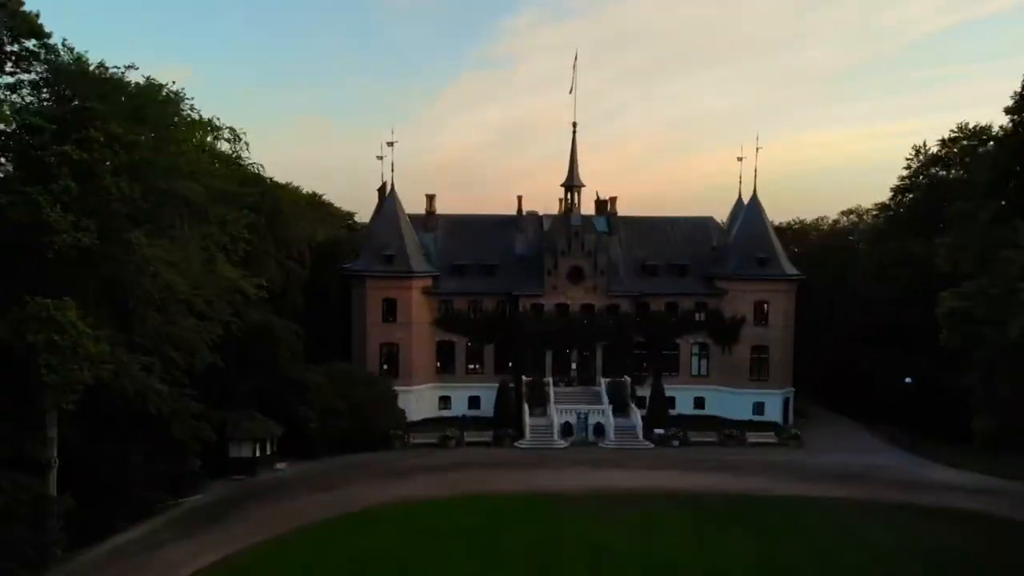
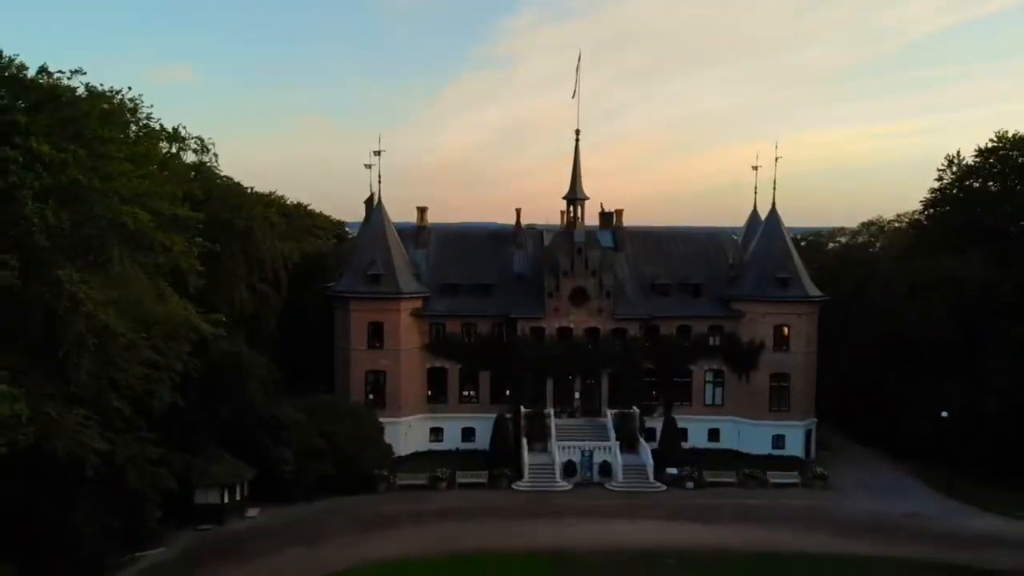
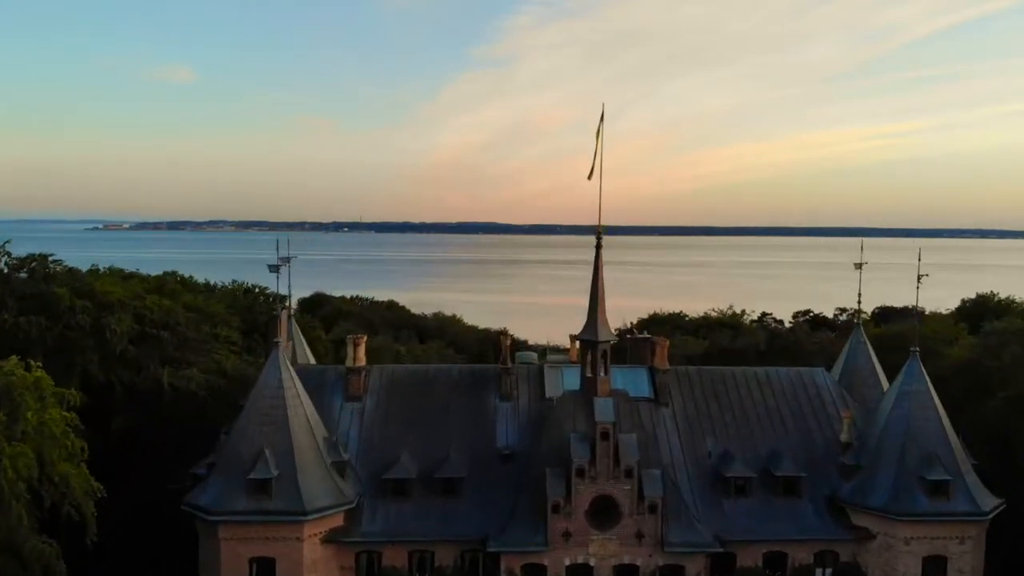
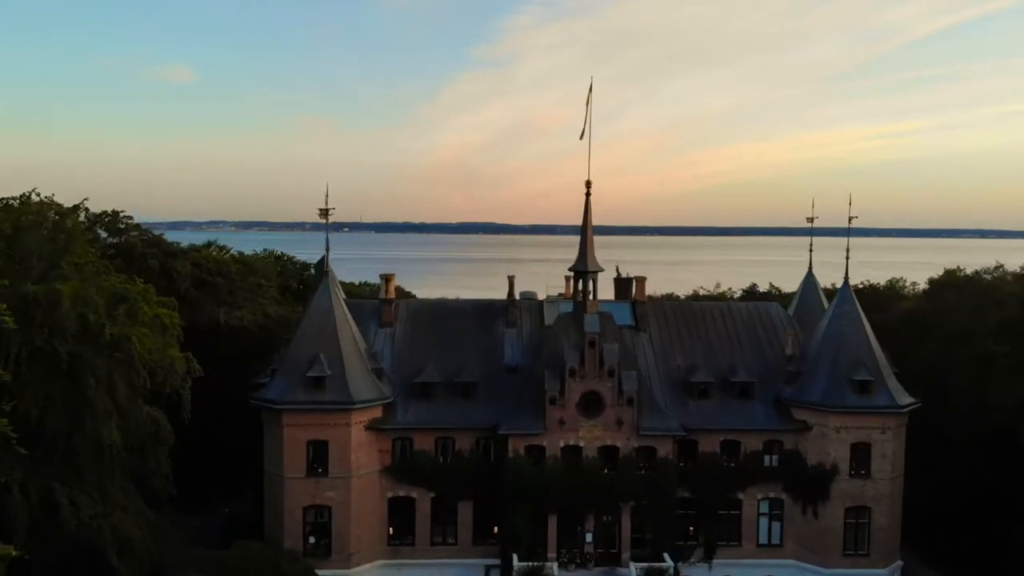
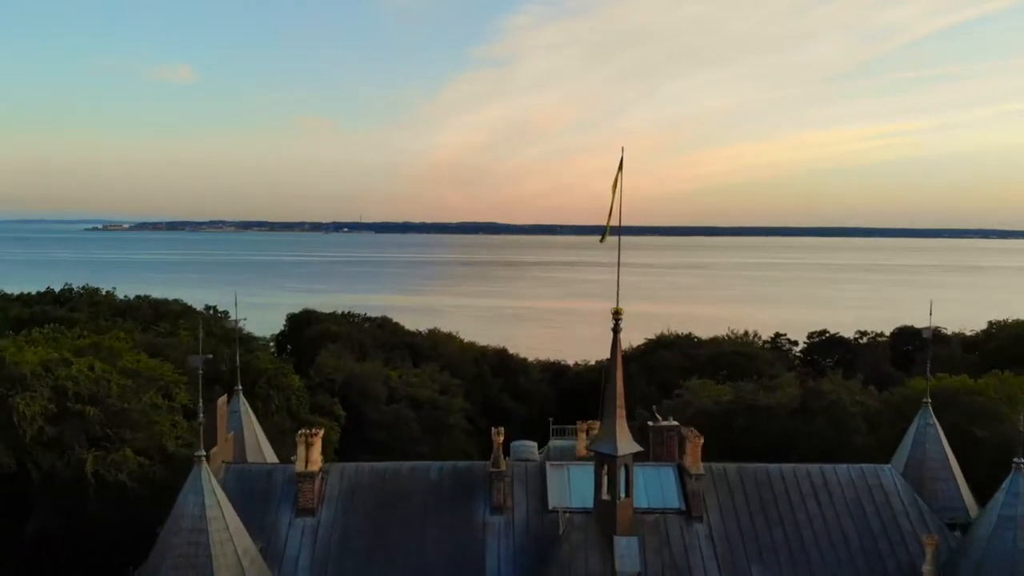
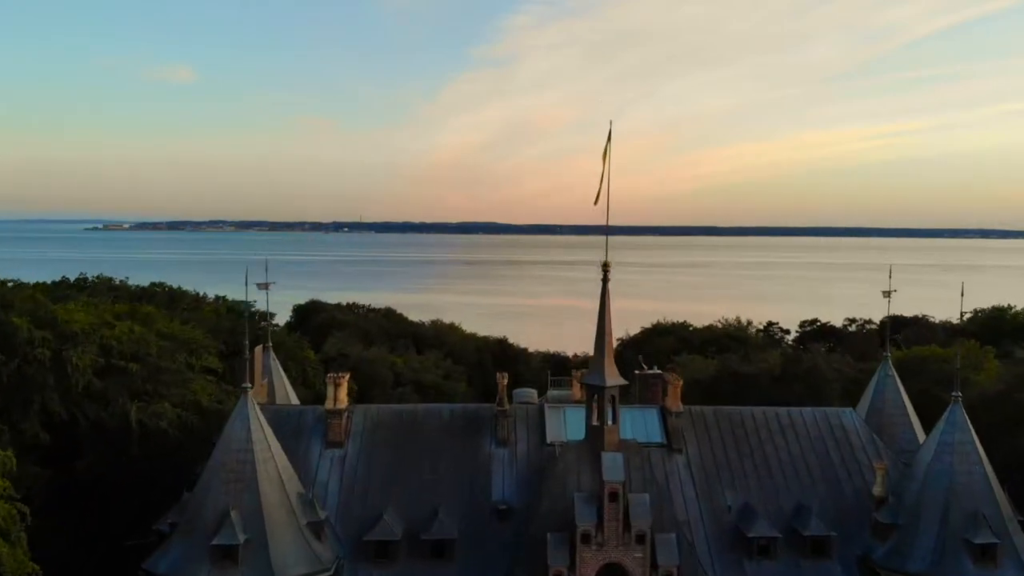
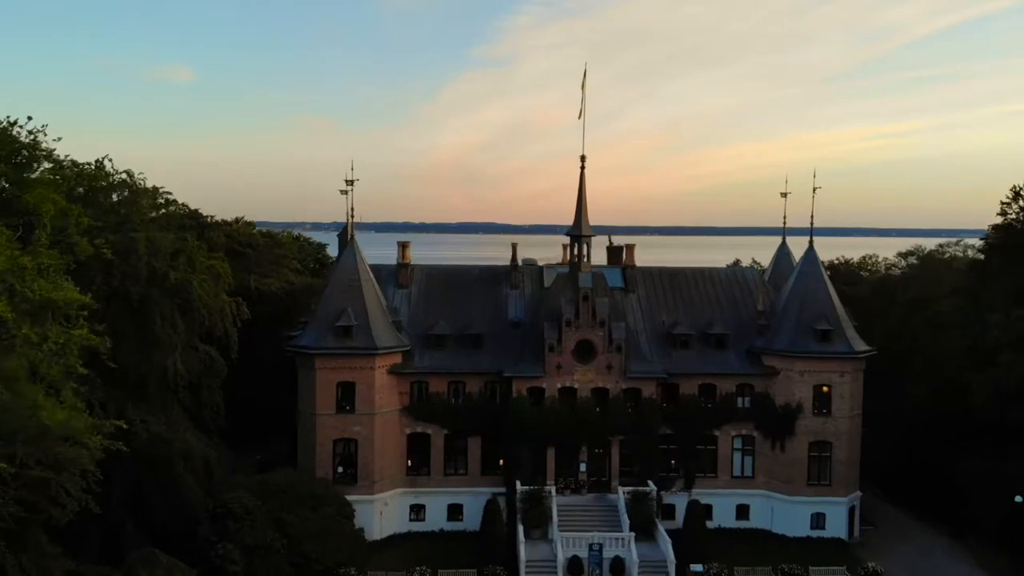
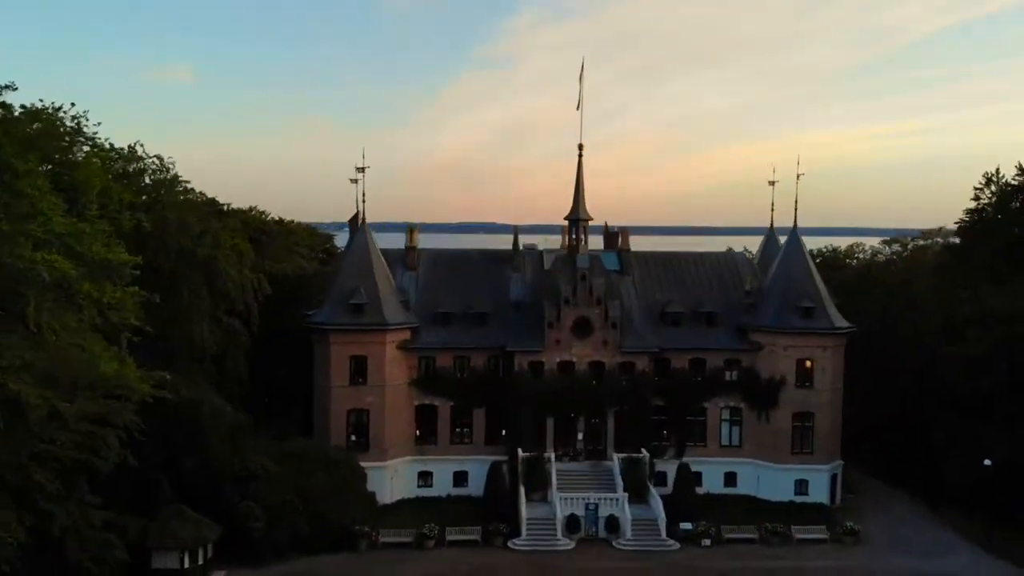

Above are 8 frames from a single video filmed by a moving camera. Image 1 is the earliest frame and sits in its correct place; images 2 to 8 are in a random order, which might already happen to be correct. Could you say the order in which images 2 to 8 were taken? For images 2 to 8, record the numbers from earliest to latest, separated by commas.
2, 8, 7, 4, 3, 6, 5
